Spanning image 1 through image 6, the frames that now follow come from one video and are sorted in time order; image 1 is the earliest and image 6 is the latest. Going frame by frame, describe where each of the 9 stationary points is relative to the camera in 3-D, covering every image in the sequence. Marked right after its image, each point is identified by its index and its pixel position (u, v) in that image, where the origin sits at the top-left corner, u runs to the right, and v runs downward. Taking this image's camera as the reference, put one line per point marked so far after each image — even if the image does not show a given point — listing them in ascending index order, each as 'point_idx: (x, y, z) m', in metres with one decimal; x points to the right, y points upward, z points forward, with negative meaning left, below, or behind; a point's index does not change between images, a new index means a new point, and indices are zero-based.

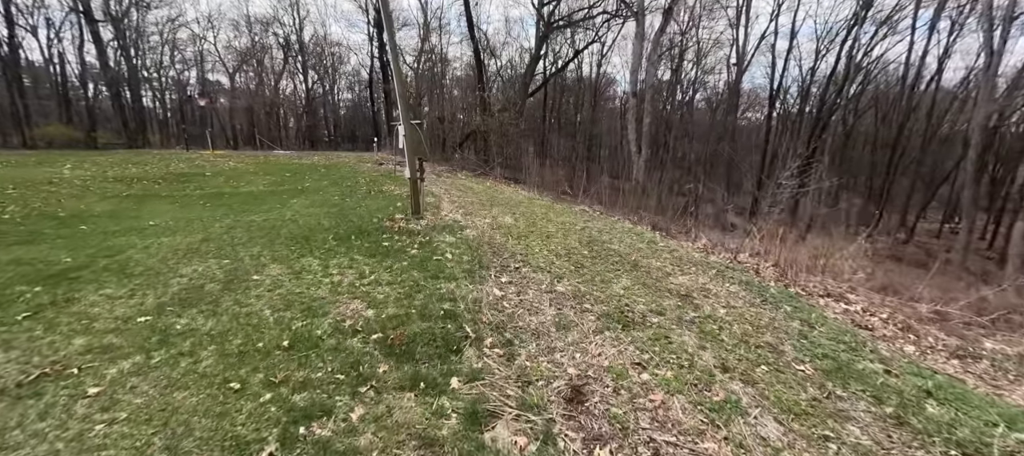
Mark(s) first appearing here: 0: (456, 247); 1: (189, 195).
0: (-0.7, -0.2, +4.9) m
1: (-7.1, +0.7, +9.0) m
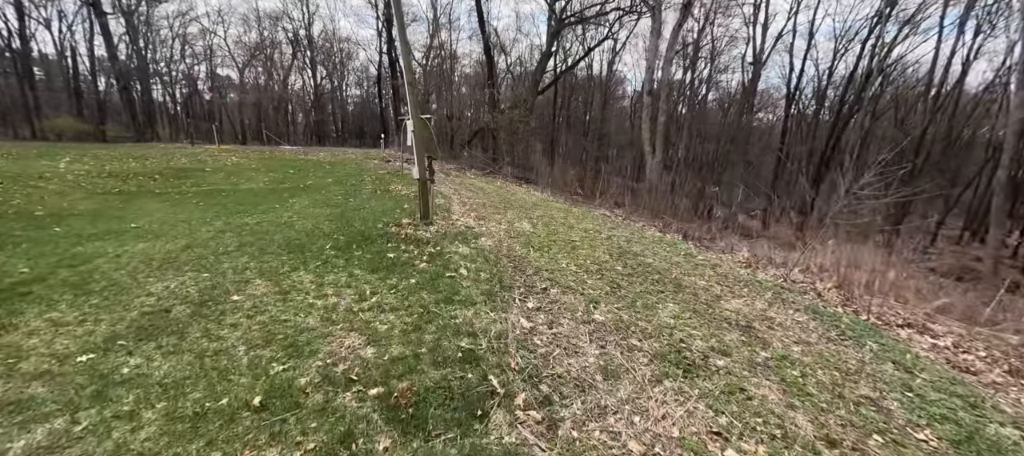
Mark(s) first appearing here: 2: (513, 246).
0: (-0.4, -0.3, +4.3) m
1: (-6.8, +0.7, +8.5) m
2: (0.0, -0.2, +5.0) m
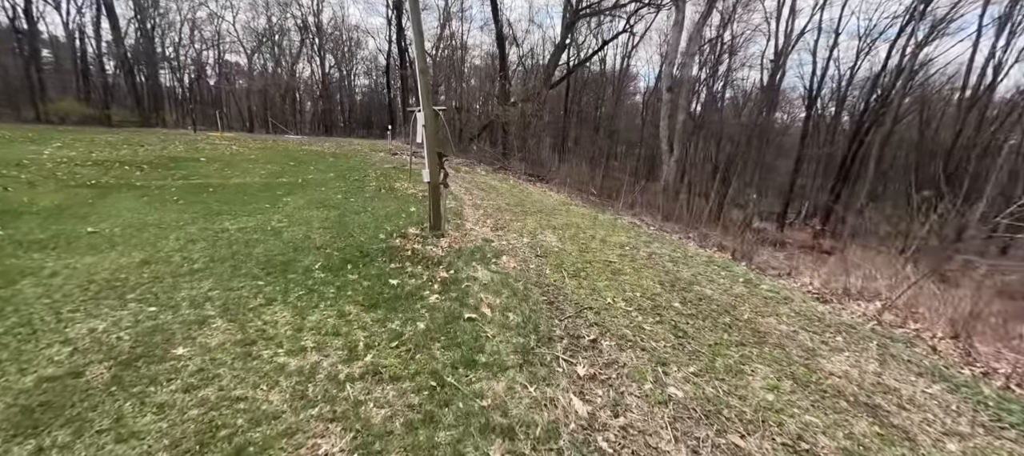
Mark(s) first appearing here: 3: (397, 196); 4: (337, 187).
0: (-0.1, -0.5, +3.4) m
1: (-6.4, +0.8, +7.7) m
2: (+0.3, -0.4, +4.1) m
3: (-2.2, +0.6, +7.8) m
4: (-3.7, +0.9, +8.8) m
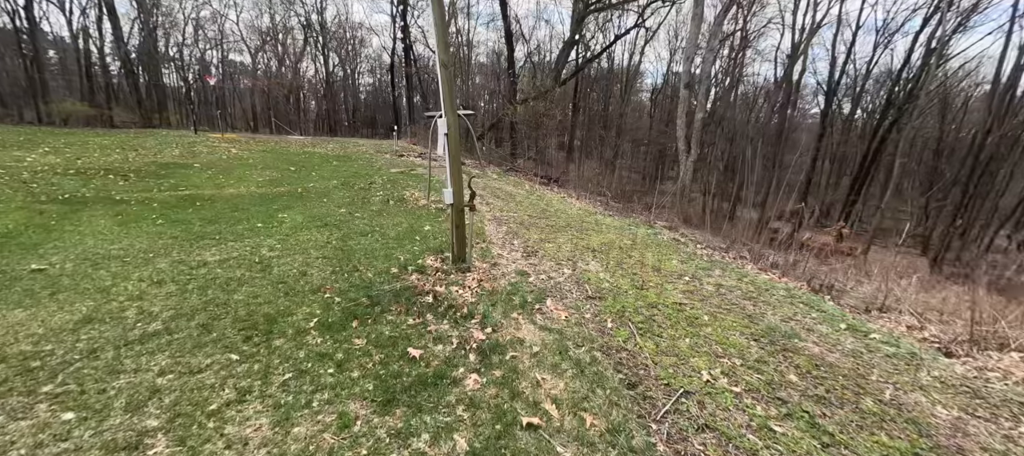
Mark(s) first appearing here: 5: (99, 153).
0: (+0.2, -0.8, +2.5) m
1: (-6.0, +0.5, +6.8) m
2: (+0.7, -0.7, +3.2) m
3: (-1.7, +0.3, +6.9) m
4: (-3.3, +0.6, +7.9) m
5: (-12.7, +2.3, +12.6) m
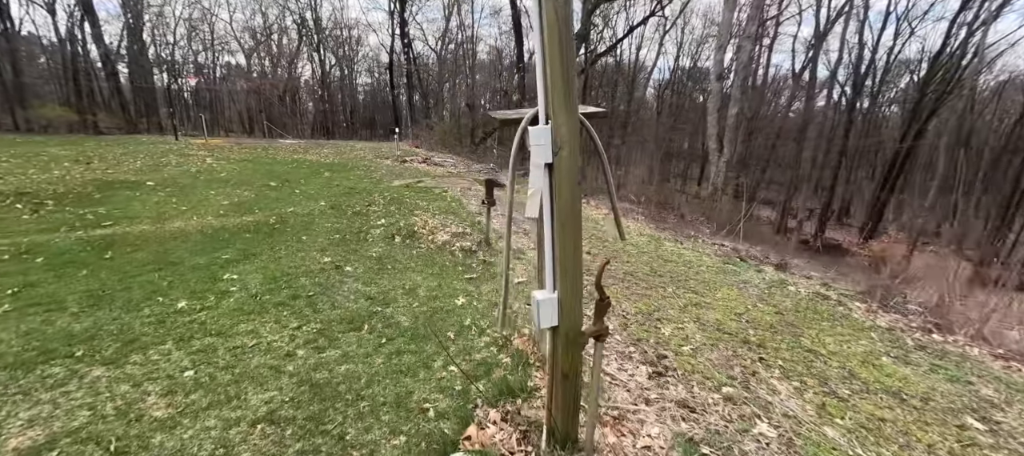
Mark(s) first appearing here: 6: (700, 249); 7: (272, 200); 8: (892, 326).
0: (+1.0, -1.5, +0.2) m
1: (-5.2, -0.2, +4.6) m
2: (+1.4, -1.3, +1.0) m
3: (-1.0, -0.3, +4.7) m
4: (-2.6, -0.1, +5.7) m
5: (-11.9, +1.5, +10.4) m
6: (+3.2, -0.4, +6.9) m
7: (-4.5, +0.5, +7.7) m
8: (+3.6, -0.9, +4.0) m
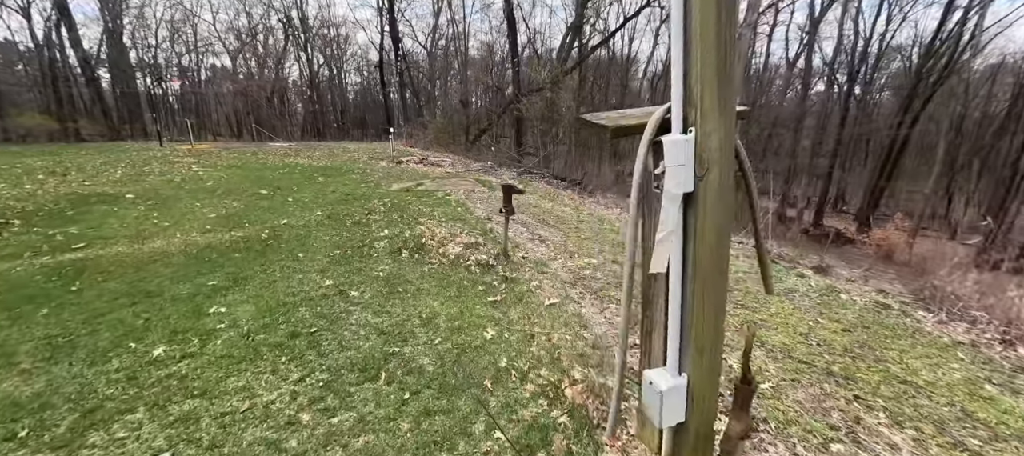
0: (+1.3, -1.6, -0.2) m
1: (-5.0, -0.5, +4.0) m
2: (+1.8, -1.4, +0.5) m
3: (-0.8, -0.5, +4.2) m
4: (-2.3, -0.2, +5.2) m
5: (-11.8, +1.1, +9.7) m
6: (+3.4, -0.4, +6.4) m
7: (-4.3, +0.3, +7.1) m
8: (+3.9, -0.9, +3.5) m
